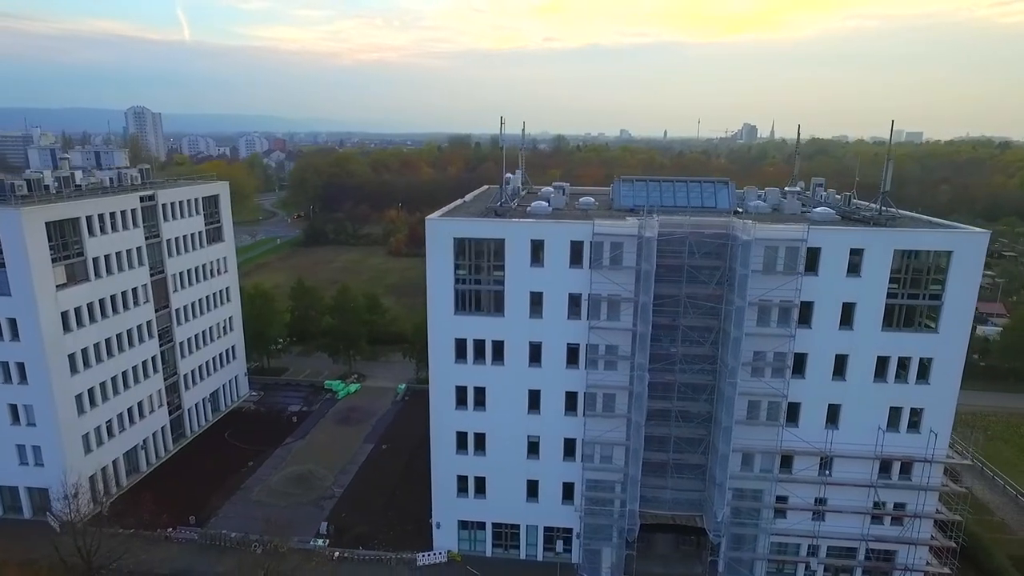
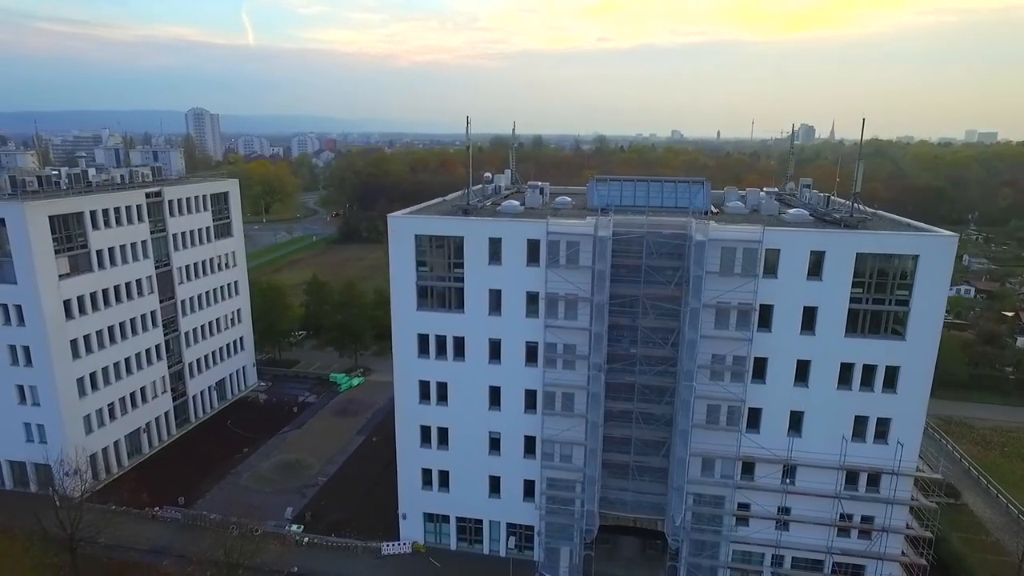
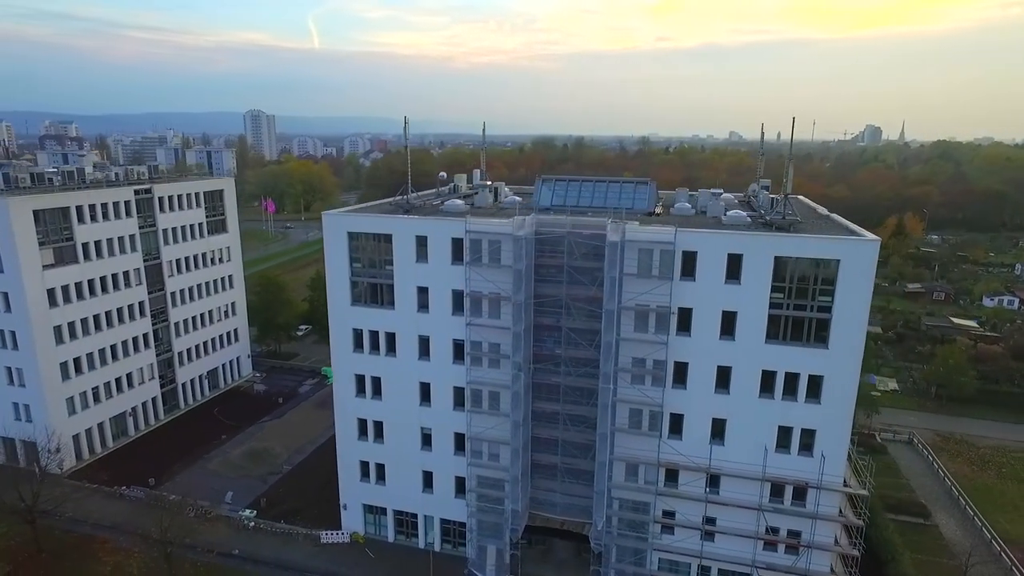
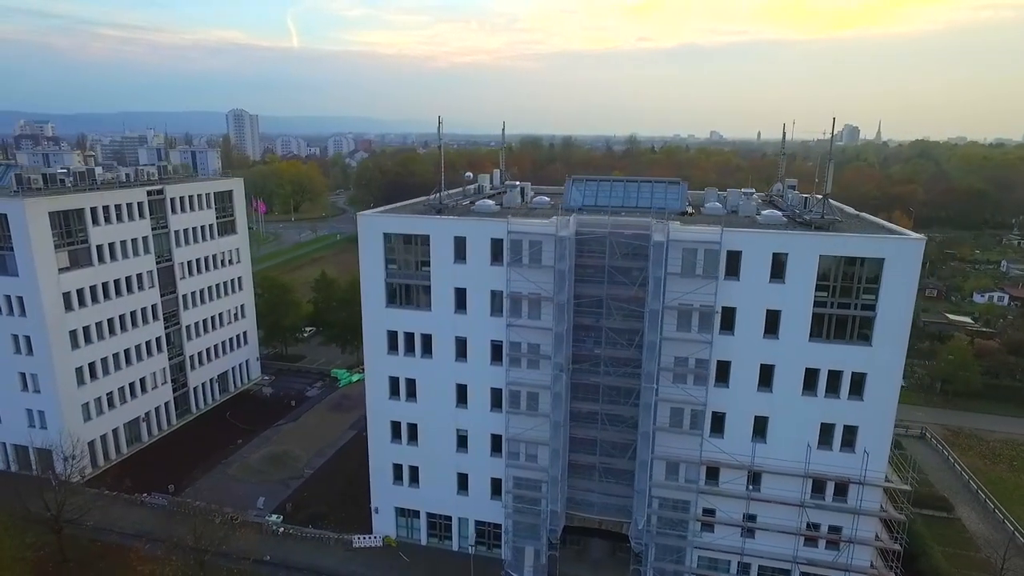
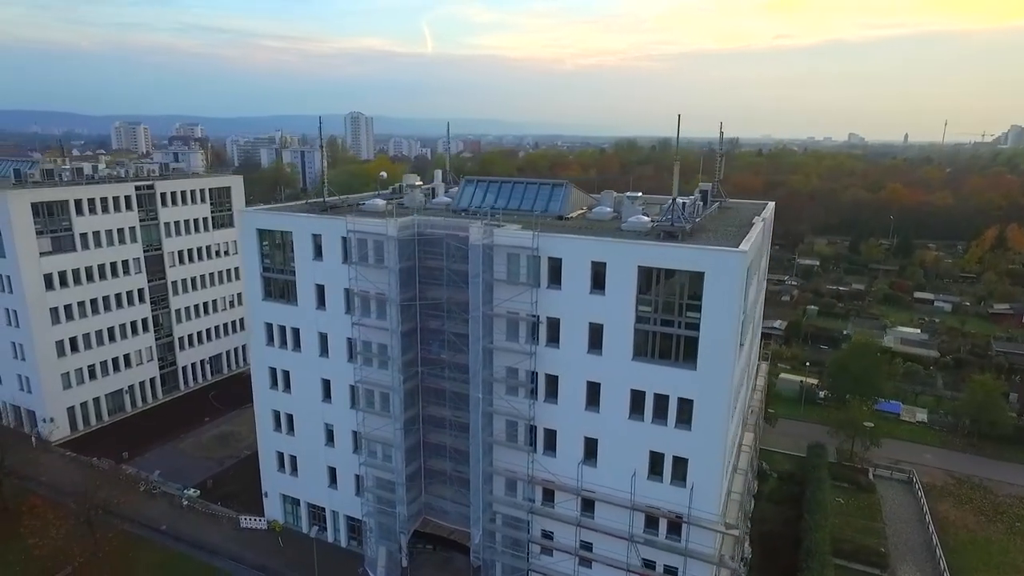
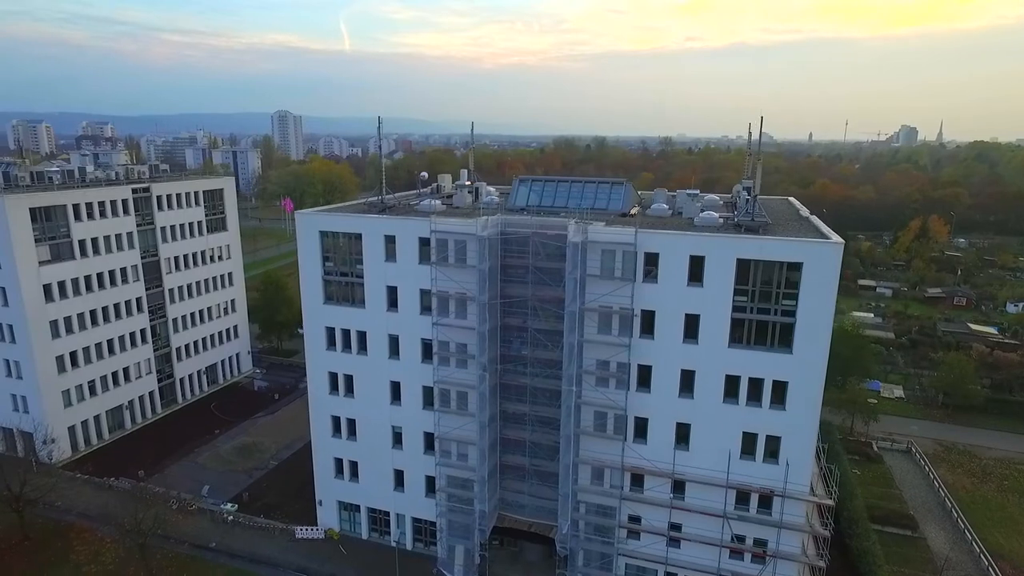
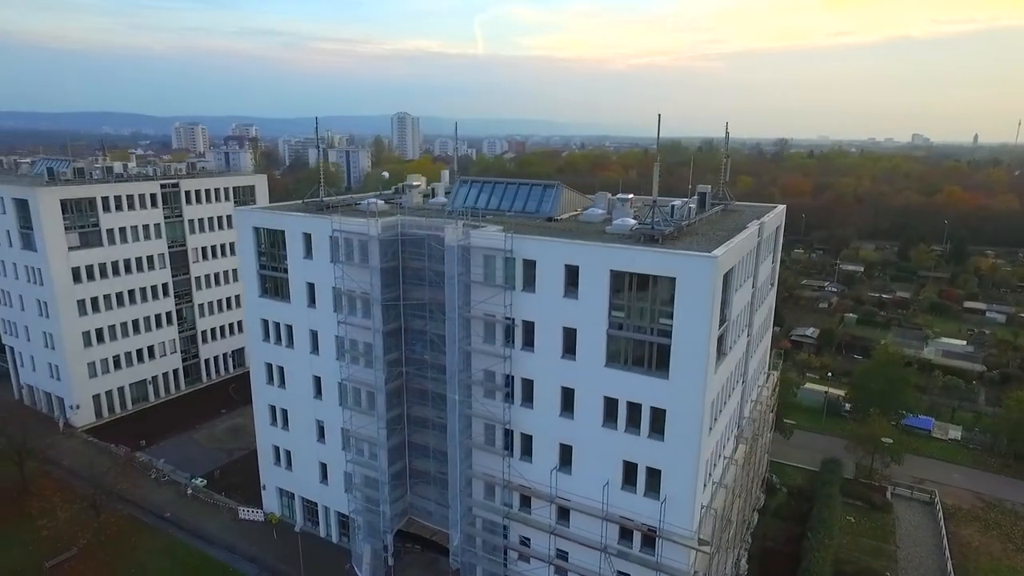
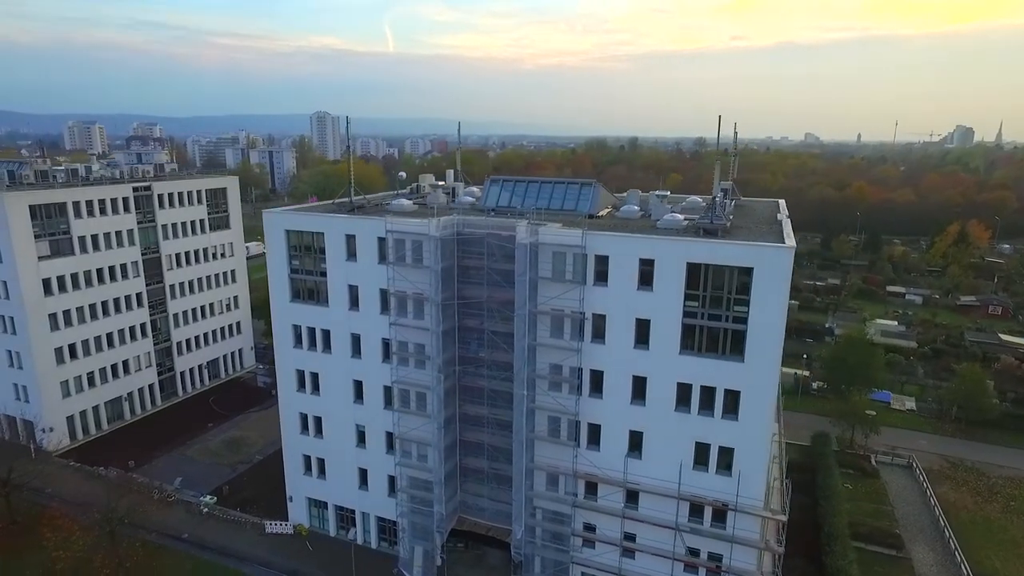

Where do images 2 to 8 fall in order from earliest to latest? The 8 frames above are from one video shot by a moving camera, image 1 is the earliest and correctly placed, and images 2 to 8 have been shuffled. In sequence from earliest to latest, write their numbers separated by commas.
2, 4, 3, 6, 8, 5, 7
